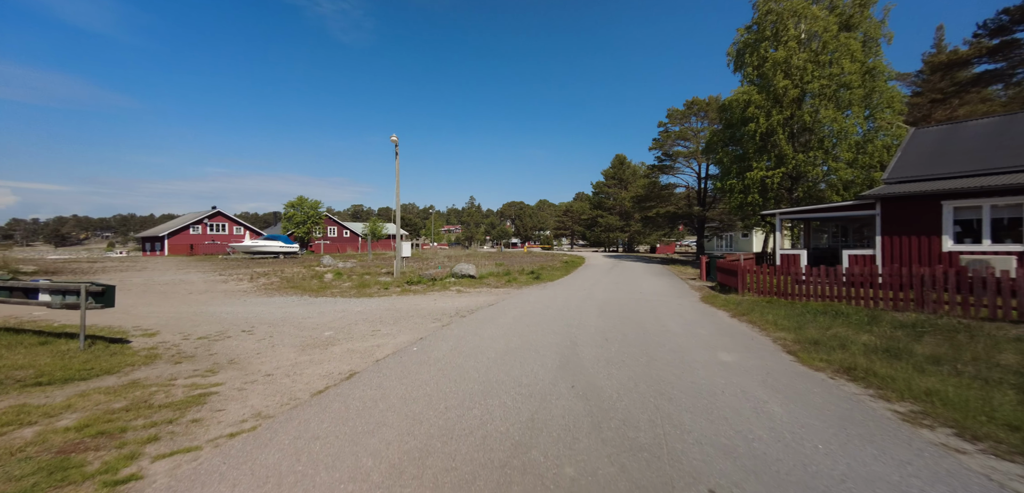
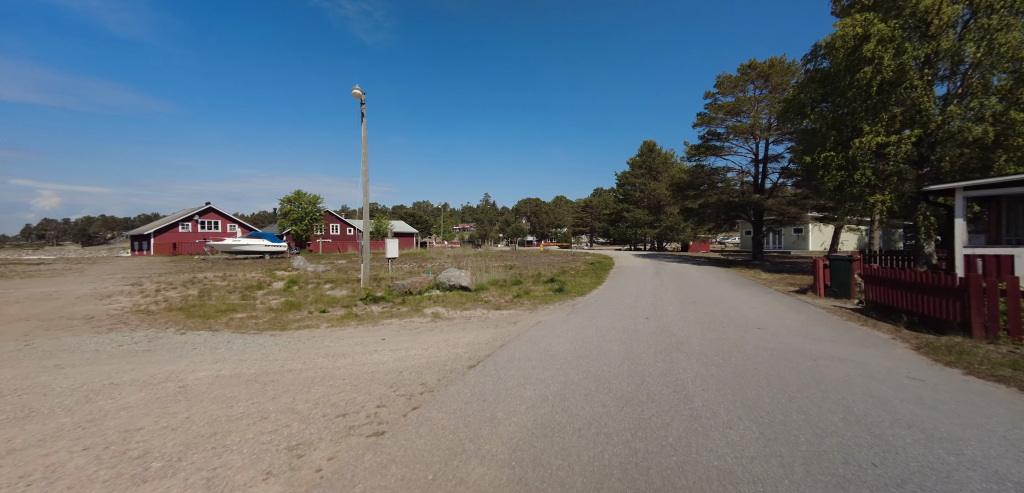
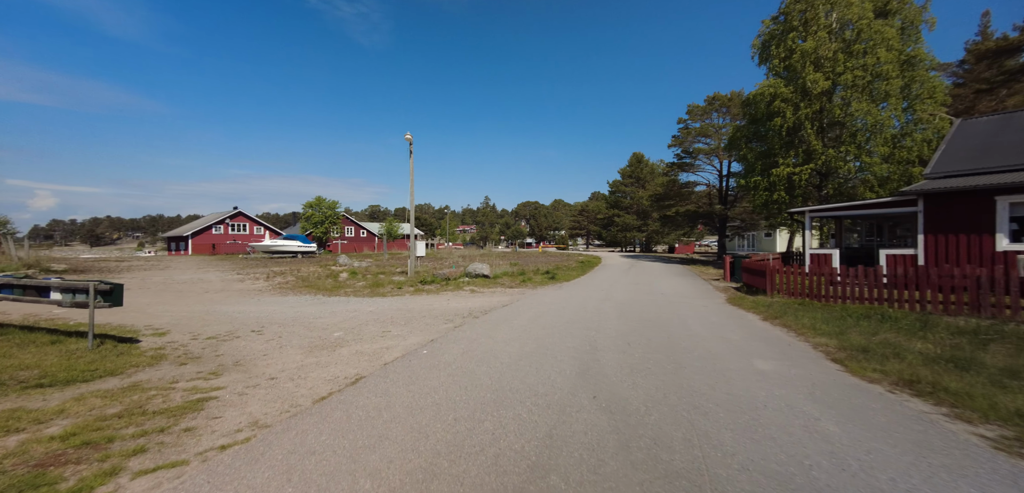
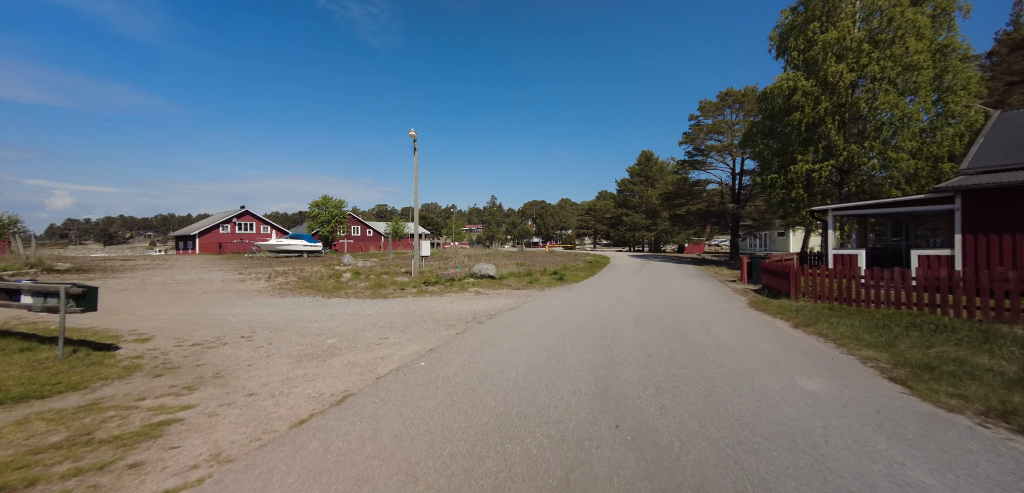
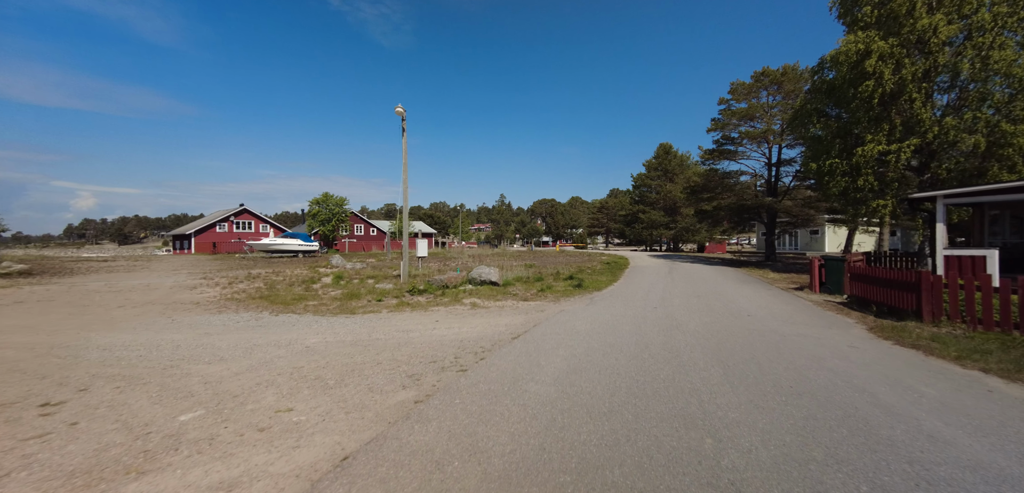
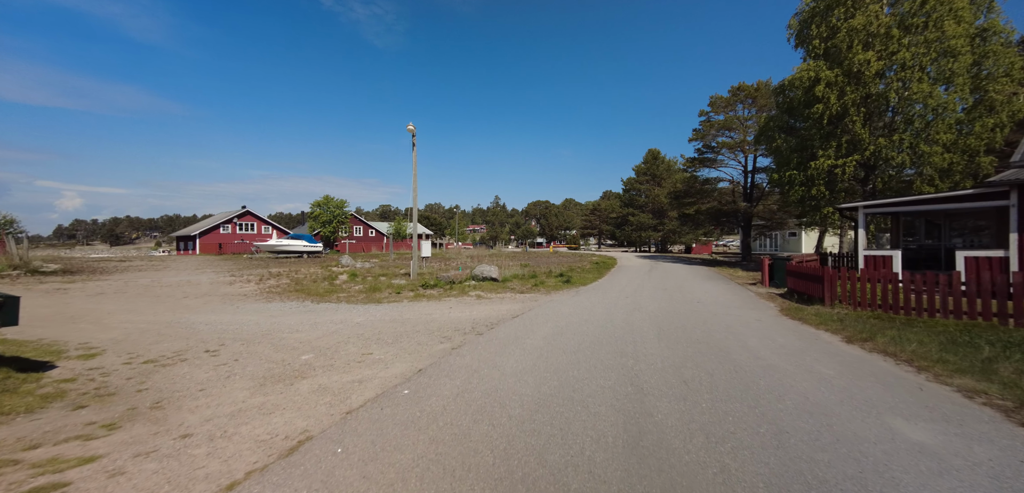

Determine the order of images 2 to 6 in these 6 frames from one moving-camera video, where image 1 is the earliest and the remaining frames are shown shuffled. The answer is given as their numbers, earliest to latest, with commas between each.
3, 4, 6, 5, 2
